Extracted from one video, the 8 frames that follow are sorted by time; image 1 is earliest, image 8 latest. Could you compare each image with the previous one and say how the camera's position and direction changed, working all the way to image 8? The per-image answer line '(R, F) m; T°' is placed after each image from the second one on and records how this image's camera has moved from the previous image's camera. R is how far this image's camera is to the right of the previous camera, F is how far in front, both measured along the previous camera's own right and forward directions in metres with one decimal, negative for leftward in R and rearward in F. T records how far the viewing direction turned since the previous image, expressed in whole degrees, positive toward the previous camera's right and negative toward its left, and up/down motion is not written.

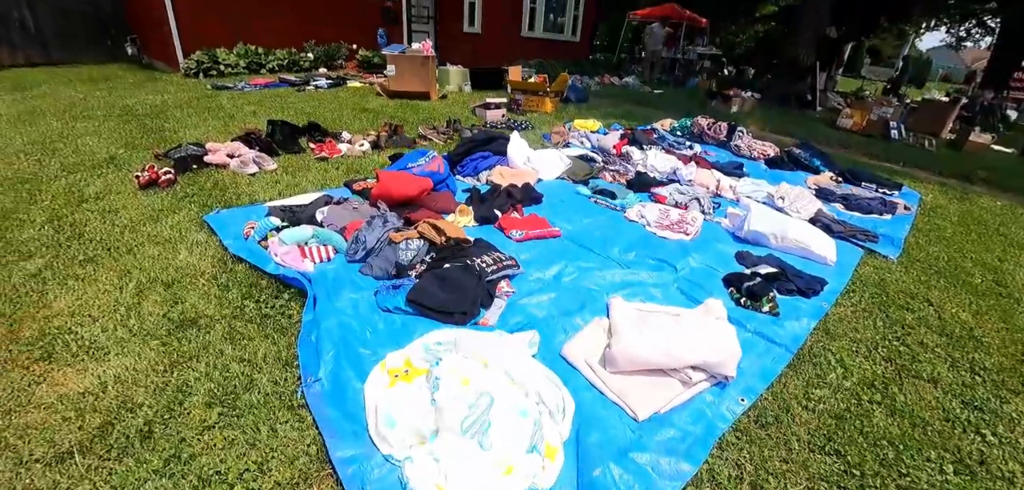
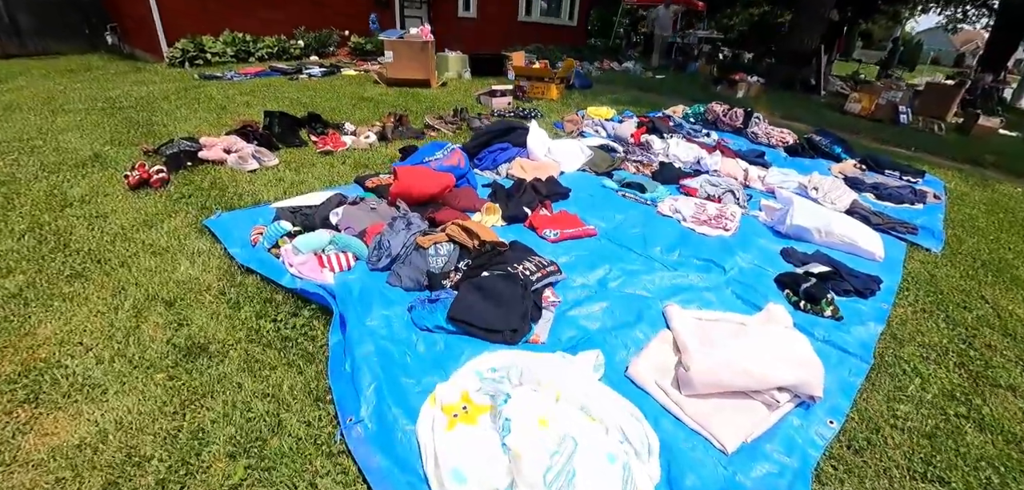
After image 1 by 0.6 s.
(-0.4, +0.4) m; +1°
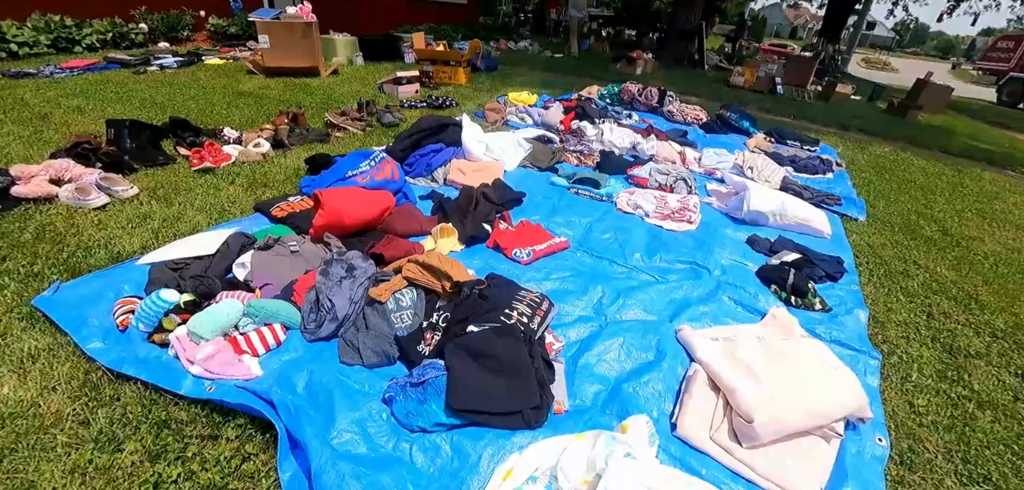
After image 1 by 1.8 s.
(-0.4, +0.7) m; +12°
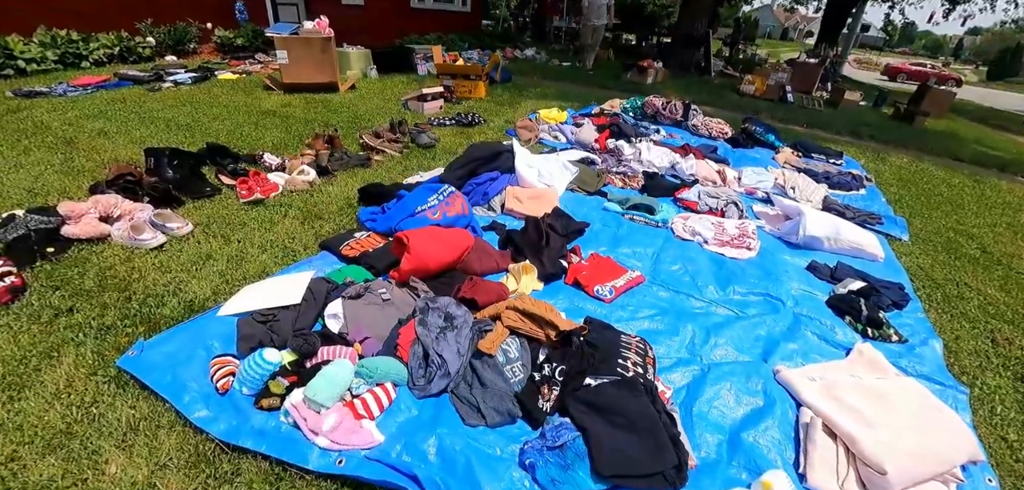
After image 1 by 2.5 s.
(-0.7, +0.1) m; +2°
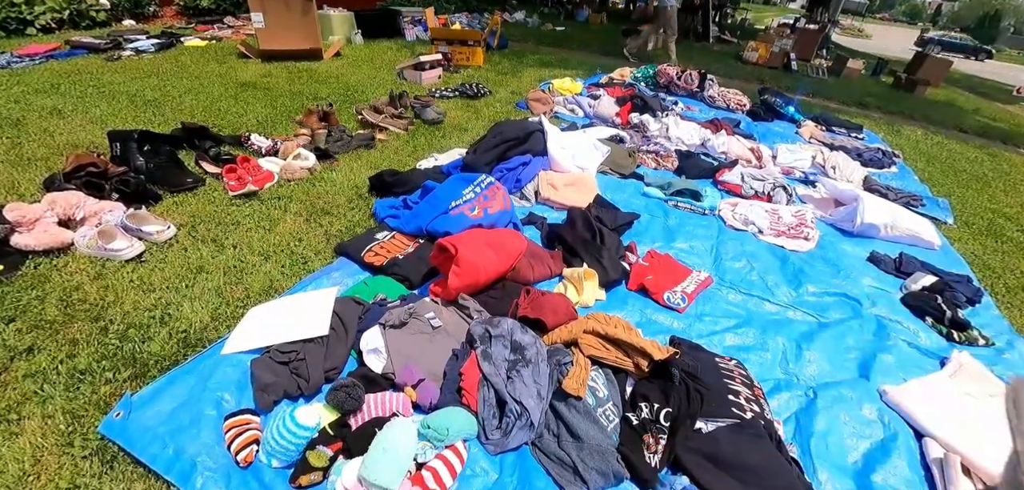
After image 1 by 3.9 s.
(-0.5, +0.6) m; +3°
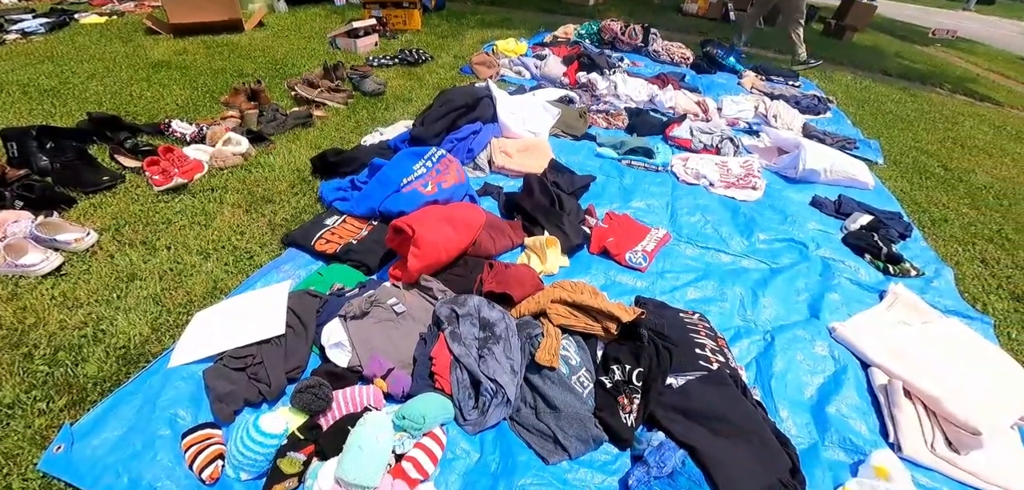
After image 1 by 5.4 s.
(0.0, +0.1) m; +5°
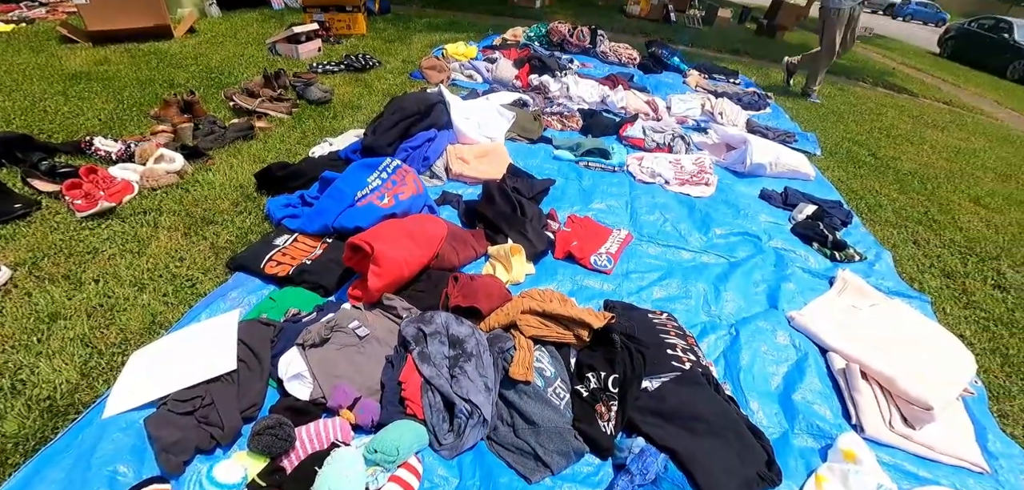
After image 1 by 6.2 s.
(0.0, +0.1) m; +5°
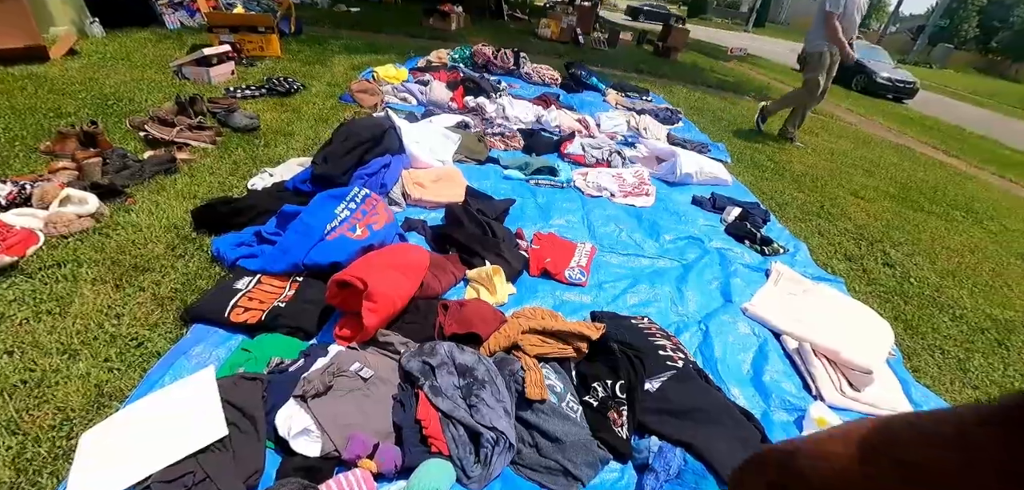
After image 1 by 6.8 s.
(-0.4, +0.1) m; +10°
